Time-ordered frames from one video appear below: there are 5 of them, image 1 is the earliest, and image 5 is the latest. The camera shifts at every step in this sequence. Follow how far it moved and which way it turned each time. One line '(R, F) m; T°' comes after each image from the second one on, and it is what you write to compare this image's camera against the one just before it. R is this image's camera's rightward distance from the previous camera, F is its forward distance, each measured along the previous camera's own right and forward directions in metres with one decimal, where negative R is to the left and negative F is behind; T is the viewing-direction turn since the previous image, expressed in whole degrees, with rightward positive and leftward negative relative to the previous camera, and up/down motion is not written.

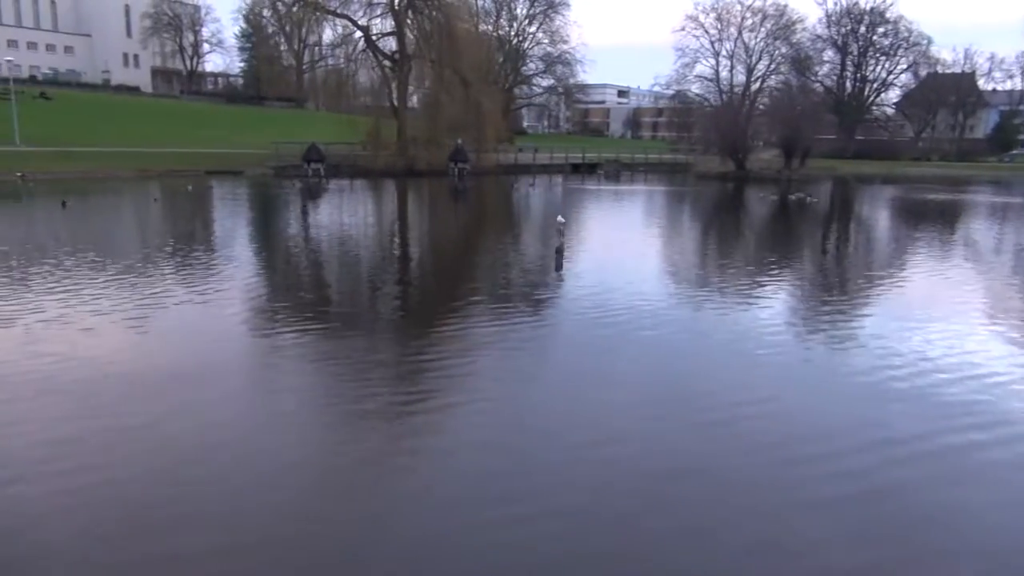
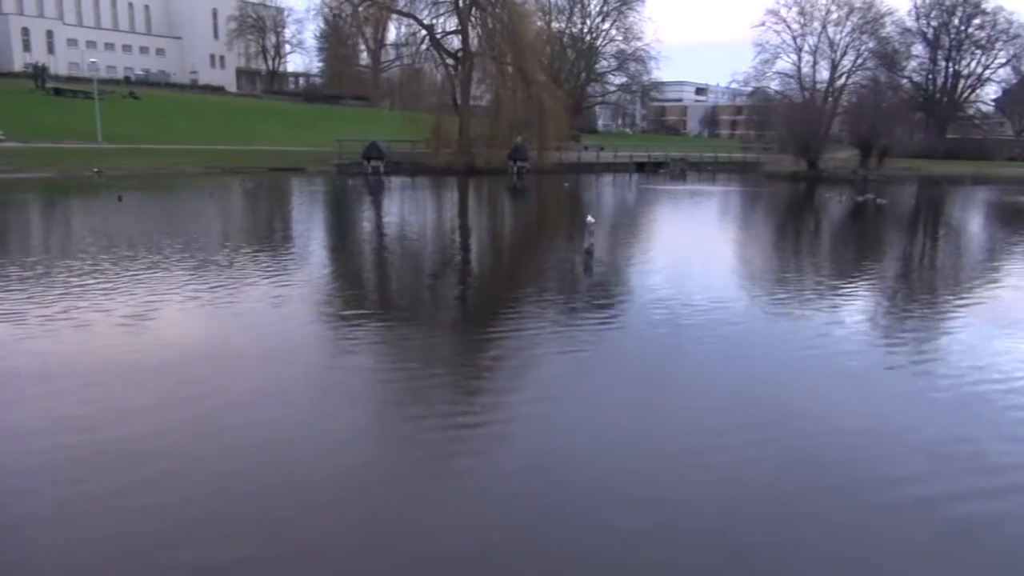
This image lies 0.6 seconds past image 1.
(+0.1, +0.1) m; -5°
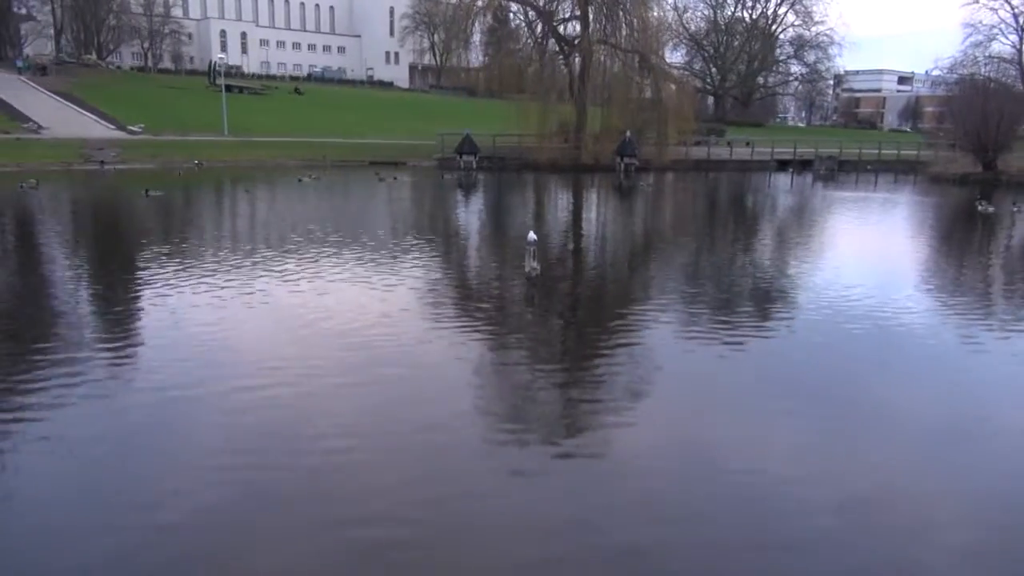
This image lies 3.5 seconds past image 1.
(+0.9, +0.7) m; -14°
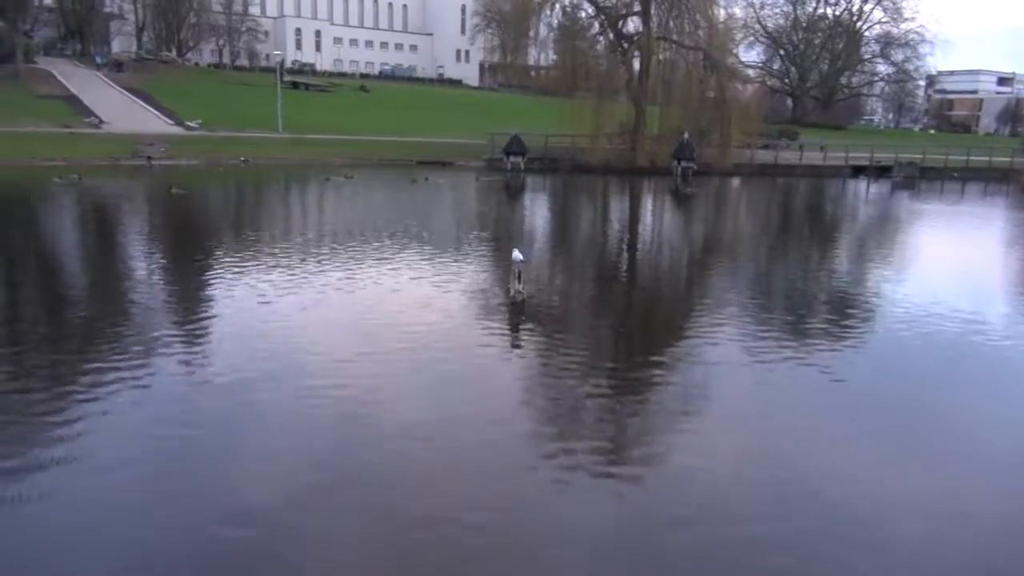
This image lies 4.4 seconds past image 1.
(+0.3, +0.3) m; -5°
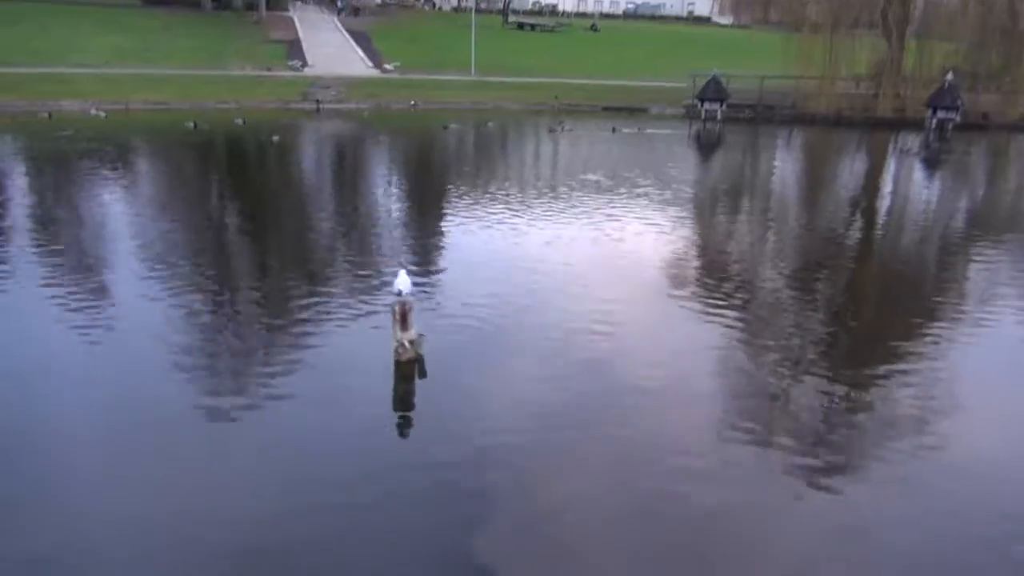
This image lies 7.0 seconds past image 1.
(+0.6, +1.1) m; -19°
